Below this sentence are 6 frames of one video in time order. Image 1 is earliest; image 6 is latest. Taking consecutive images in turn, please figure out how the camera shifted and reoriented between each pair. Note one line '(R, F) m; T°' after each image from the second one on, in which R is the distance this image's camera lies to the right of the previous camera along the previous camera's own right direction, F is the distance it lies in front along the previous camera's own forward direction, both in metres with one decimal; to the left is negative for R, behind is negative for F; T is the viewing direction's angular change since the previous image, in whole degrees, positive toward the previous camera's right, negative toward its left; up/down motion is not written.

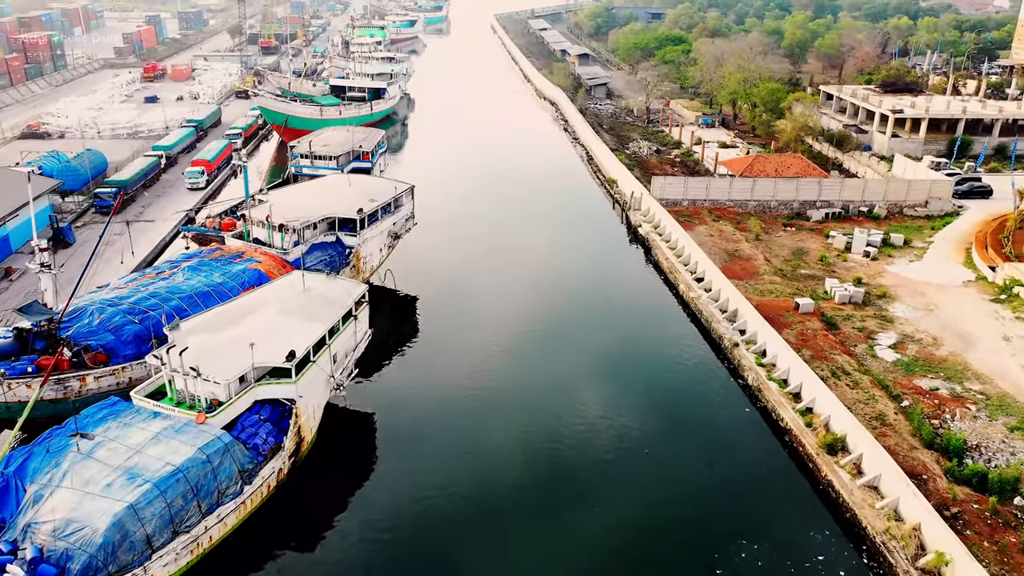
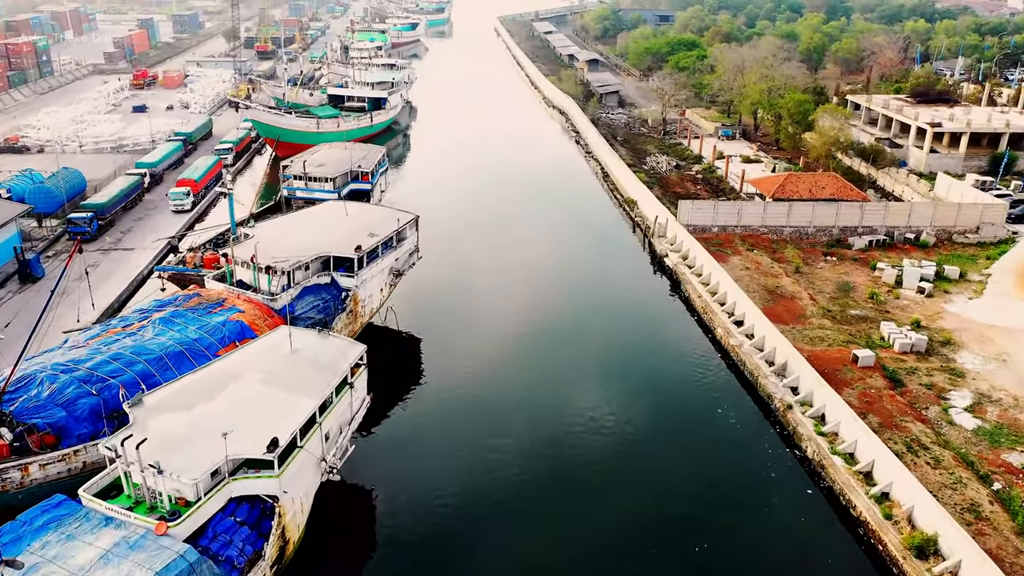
(-0.5, +2.5) m; 0°
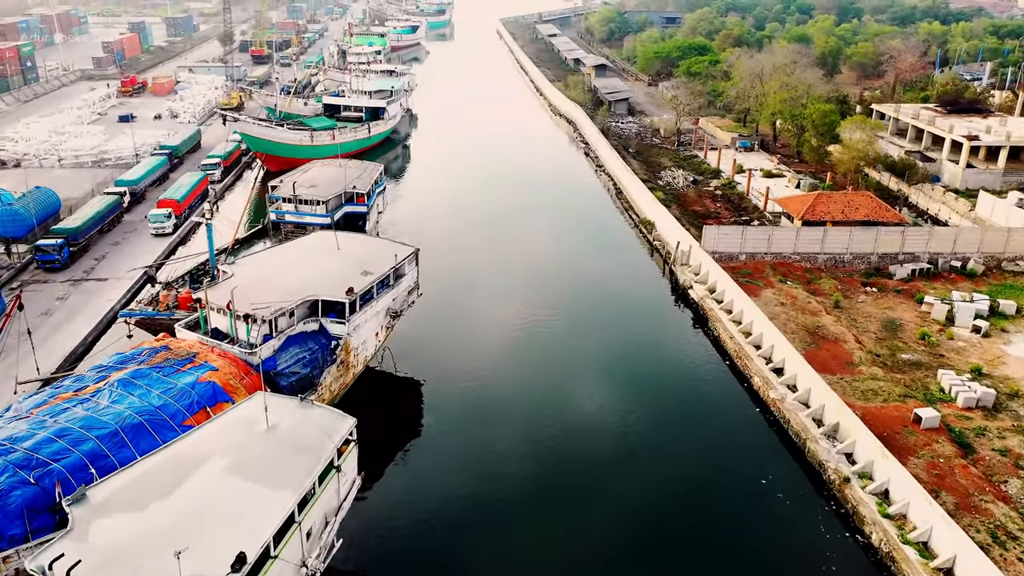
(-0.3, +2.3) m; 0°
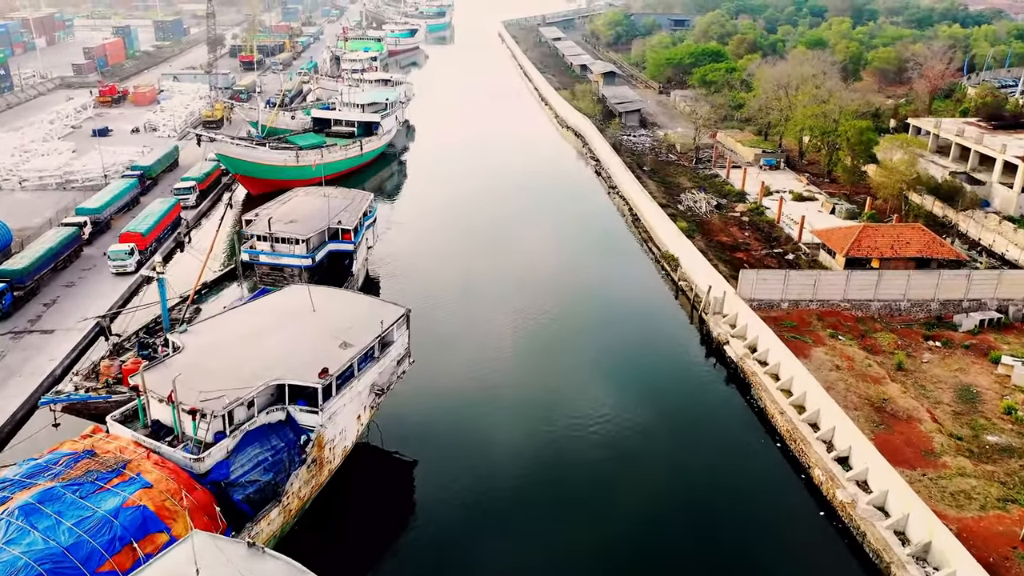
(-0.2, +3.2) m; 0°
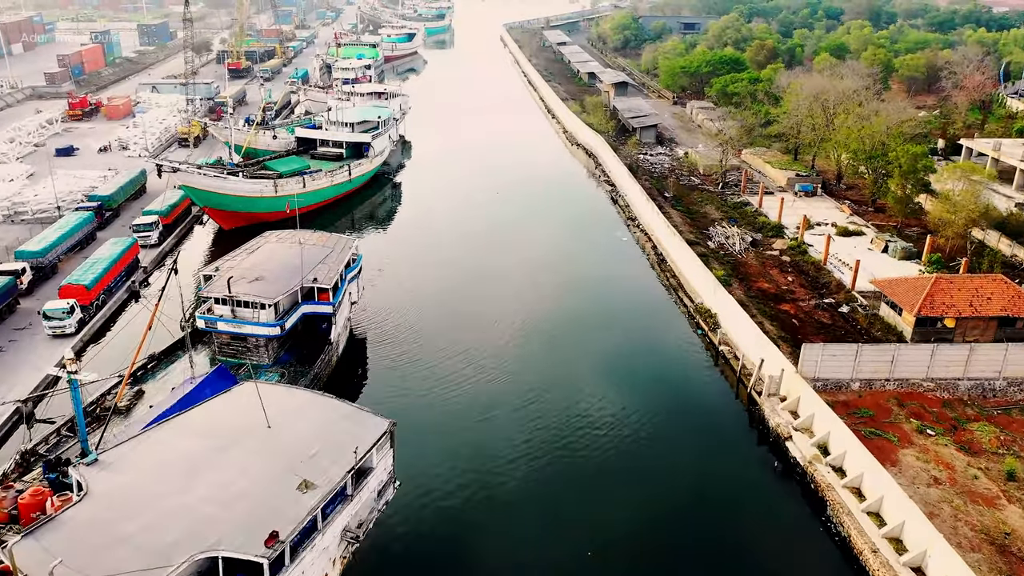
(-0.3, +3.8) m; 0°
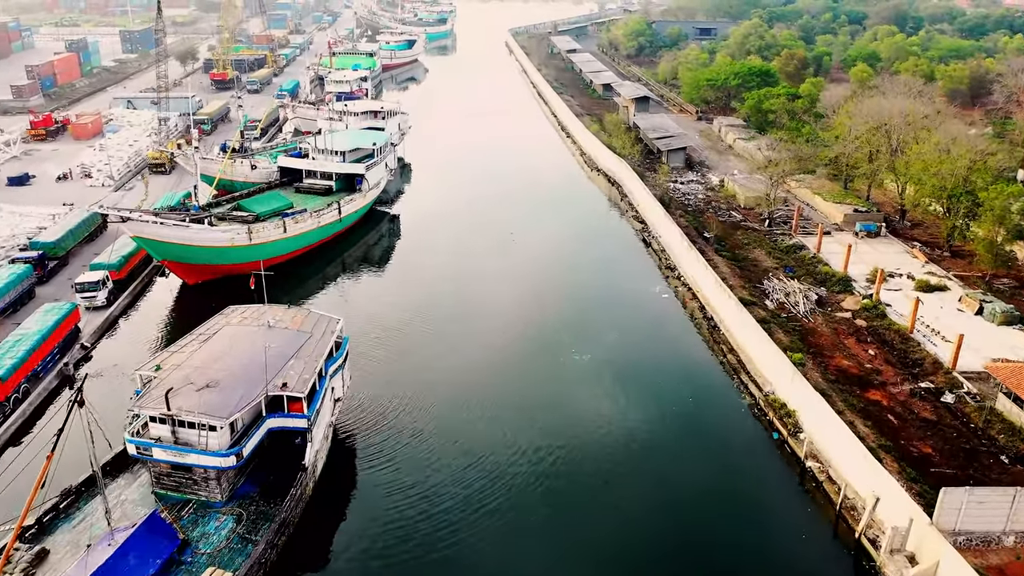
(-0.6, +4.5) m; 0°
